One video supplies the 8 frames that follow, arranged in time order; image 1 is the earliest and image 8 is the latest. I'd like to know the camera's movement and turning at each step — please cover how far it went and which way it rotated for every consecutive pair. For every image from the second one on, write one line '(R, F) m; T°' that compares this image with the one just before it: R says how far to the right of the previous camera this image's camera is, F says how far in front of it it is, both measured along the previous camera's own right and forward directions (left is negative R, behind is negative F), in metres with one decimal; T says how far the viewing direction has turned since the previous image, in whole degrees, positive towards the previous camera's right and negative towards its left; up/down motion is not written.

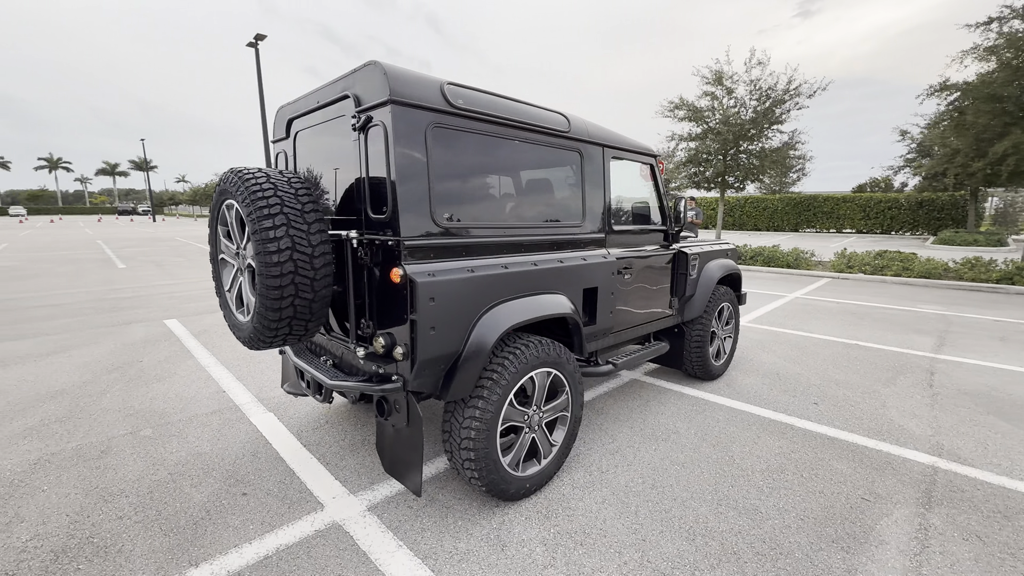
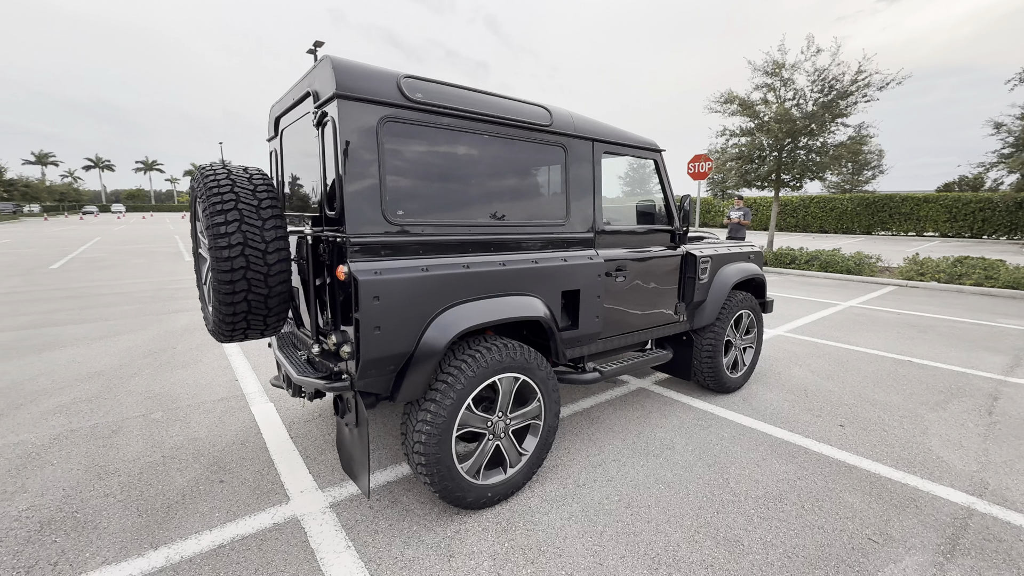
(+0.4, +0.1) m; -7°
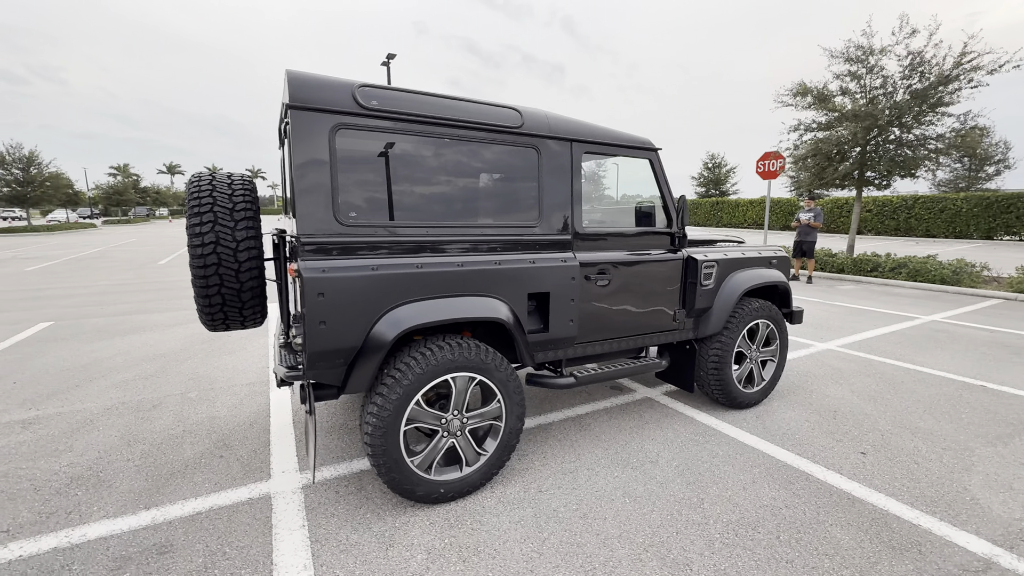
(+0.6, 0.0) m; -9°
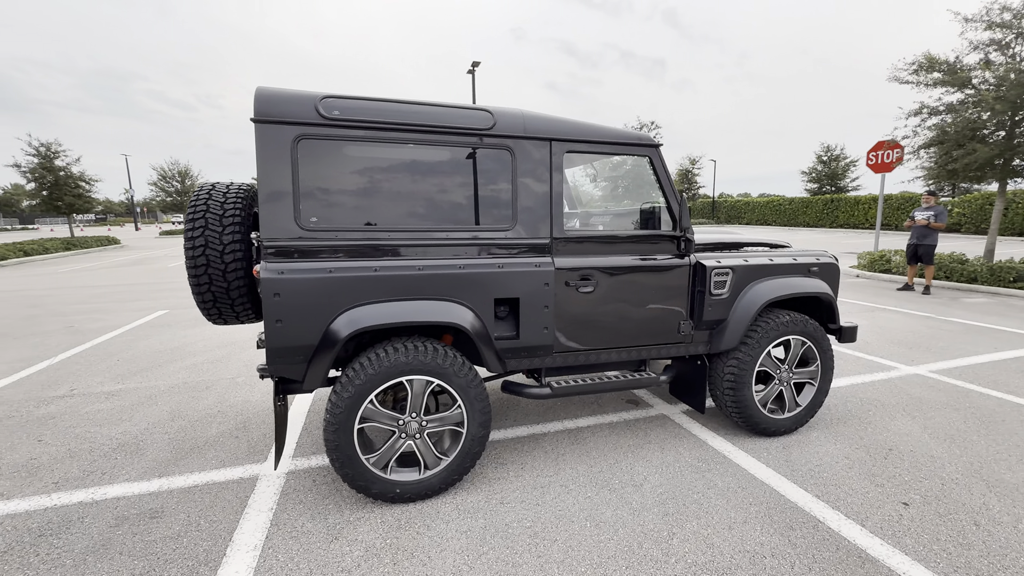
(+0.7, +0.1) m; -12°
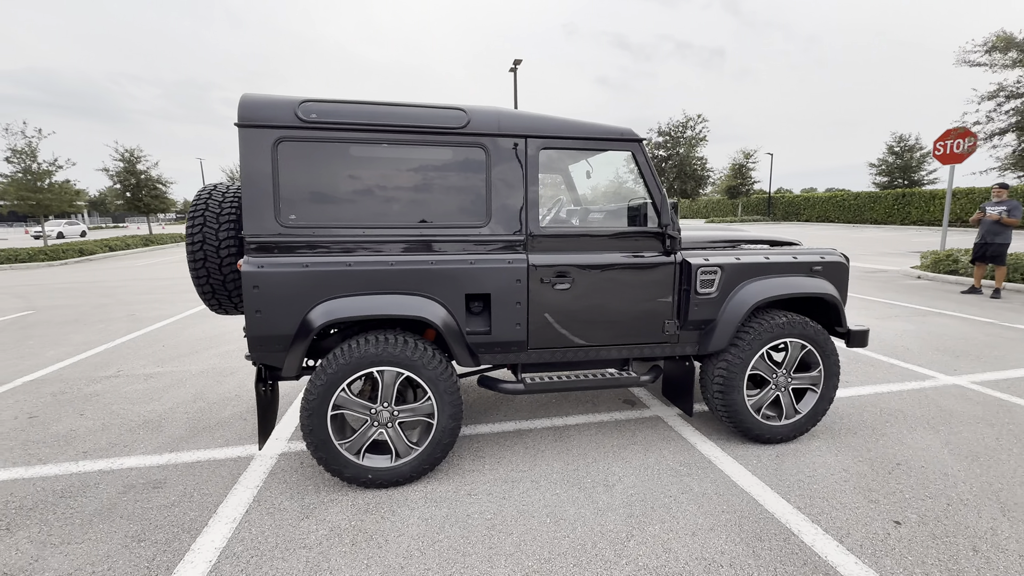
(+0.4, 0.0) m; -6°
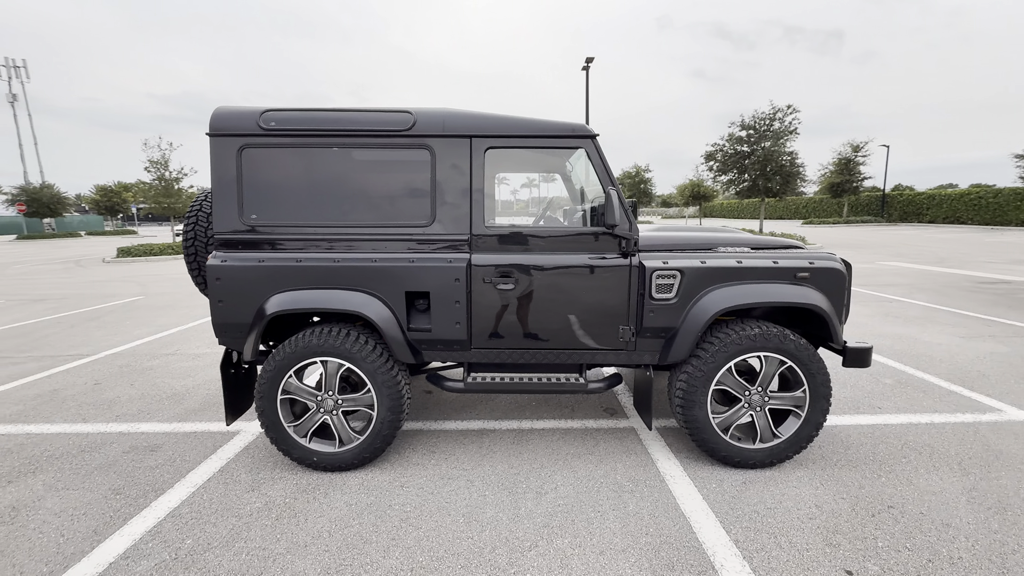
(+0.8, +0.1) m; -11°
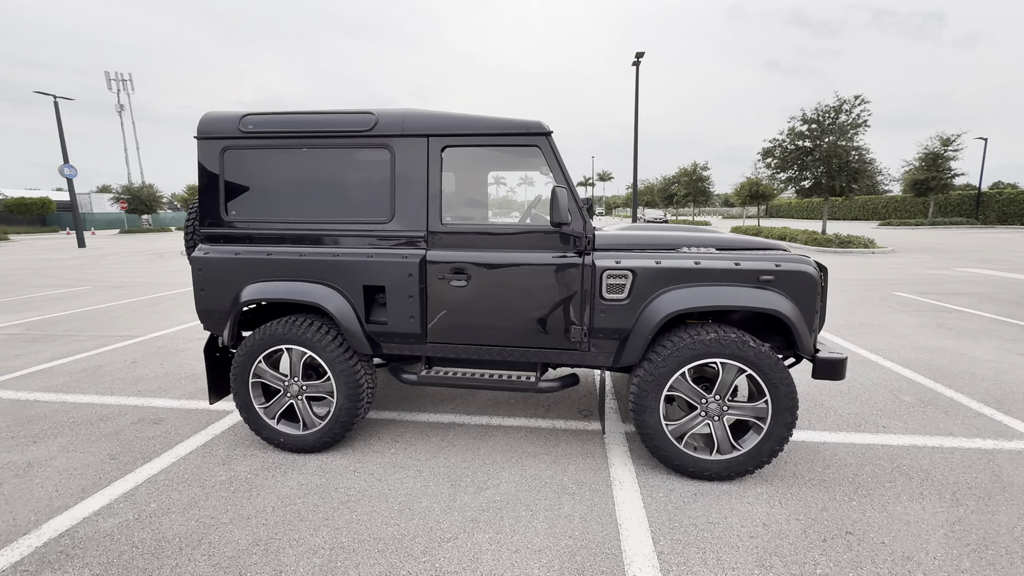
(+0.6, 0.0) m; -7°
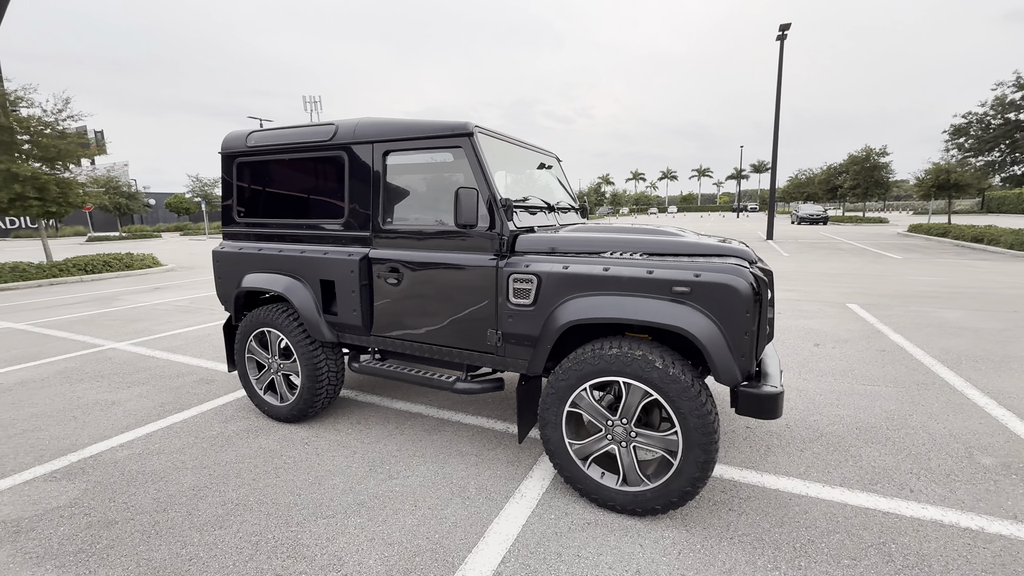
(+1.3, +0.2) m; -17°
